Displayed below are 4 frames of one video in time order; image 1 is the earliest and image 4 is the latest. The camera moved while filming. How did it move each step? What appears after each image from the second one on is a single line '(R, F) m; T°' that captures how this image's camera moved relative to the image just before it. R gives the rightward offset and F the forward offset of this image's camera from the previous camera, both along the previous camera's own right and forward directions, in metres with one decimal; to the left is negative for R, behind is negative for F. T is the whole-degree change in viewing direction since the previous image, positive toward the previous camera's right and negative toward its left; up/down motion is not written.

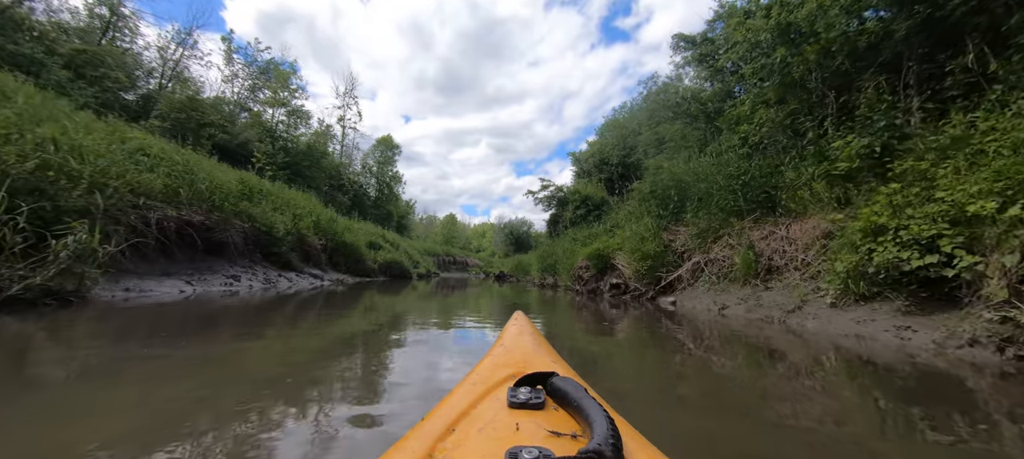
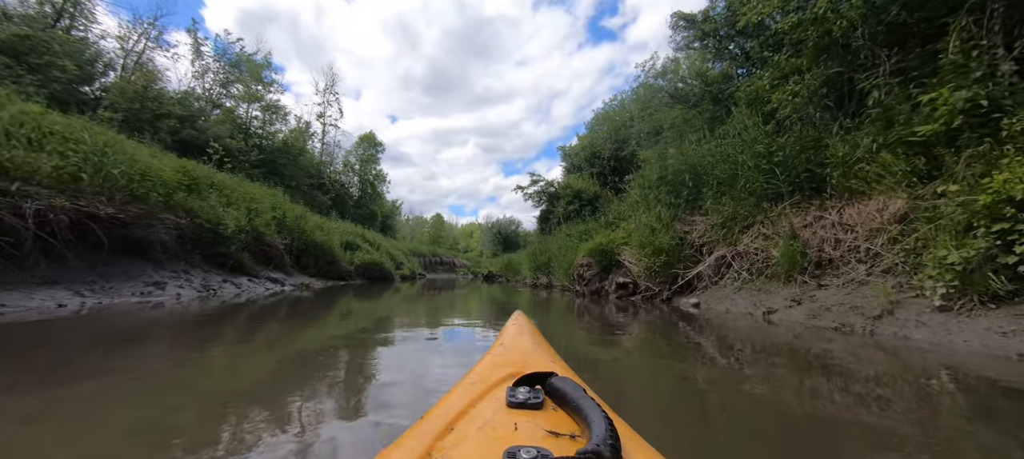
(0.0, +1.0) m; +2°
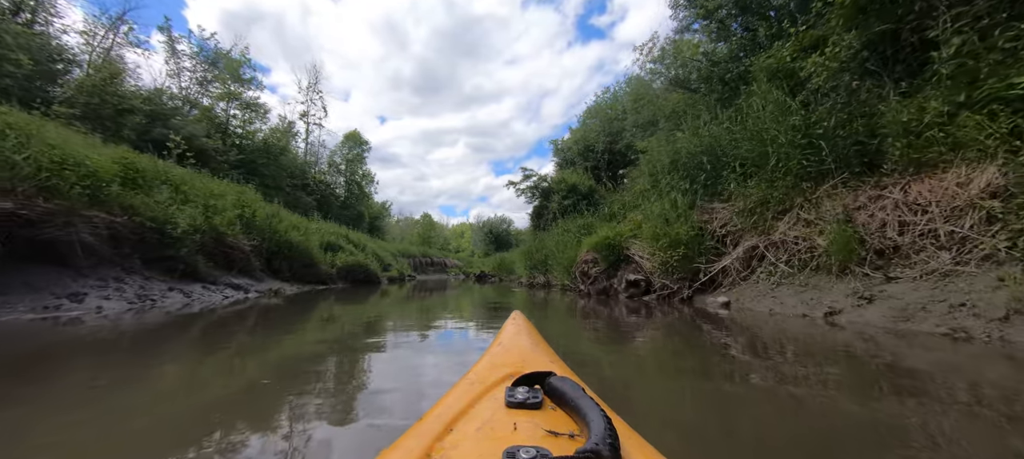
(-0.1, +0.8) m; +1°
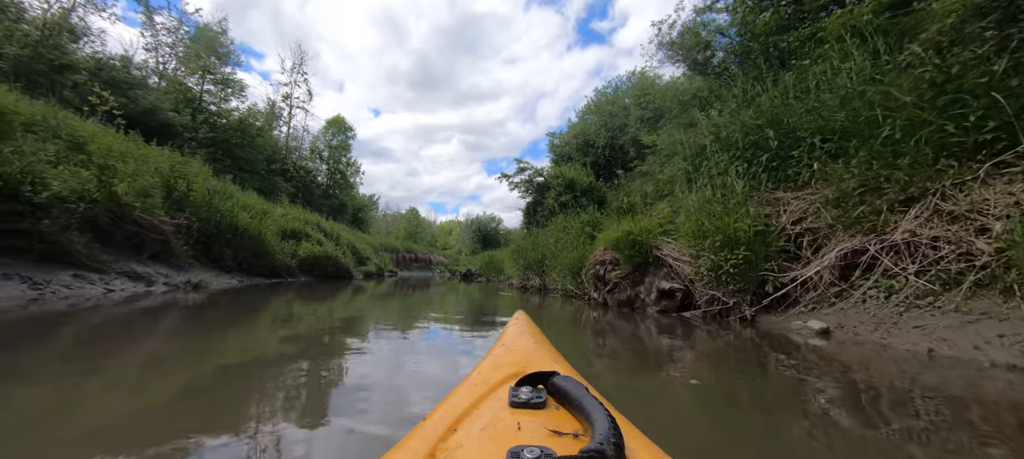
(-0.1, +1.5) m; +2°
